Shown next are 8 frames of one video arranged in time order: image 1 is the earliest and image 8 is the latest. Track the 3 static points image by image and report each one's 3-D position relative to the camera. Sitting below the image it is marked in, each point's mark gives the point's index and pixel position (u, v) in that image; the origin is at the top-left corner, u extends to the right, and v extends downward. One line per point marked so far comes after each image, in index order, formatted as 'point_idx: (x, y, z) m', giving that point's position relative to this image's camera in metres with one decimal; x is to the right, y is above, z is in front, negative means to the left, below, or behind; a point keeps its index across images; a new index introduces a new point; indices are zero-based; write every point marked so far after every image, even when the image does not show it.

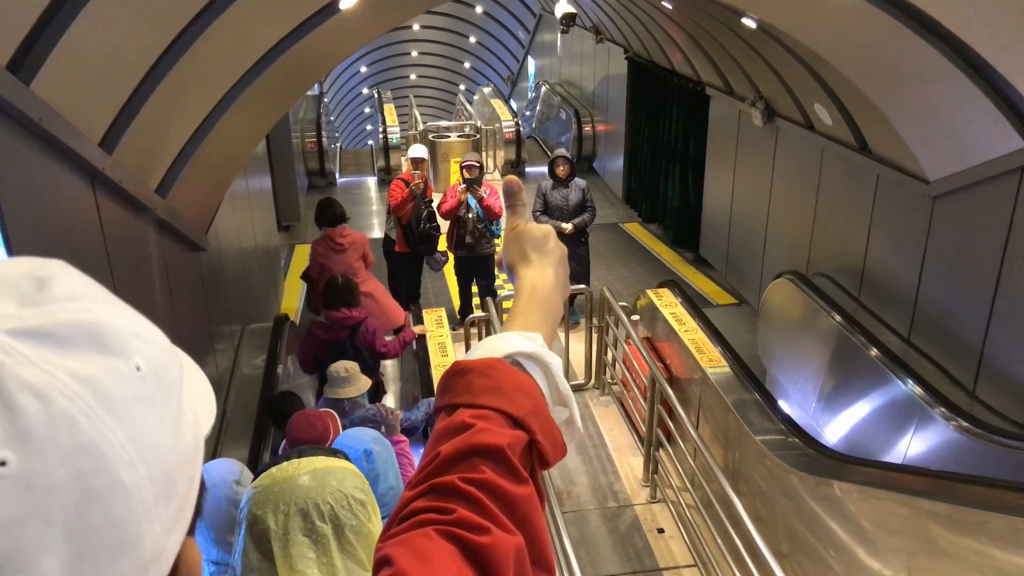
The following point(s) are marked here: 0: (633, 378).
0: (+0.7, -0.5, +5.0) m
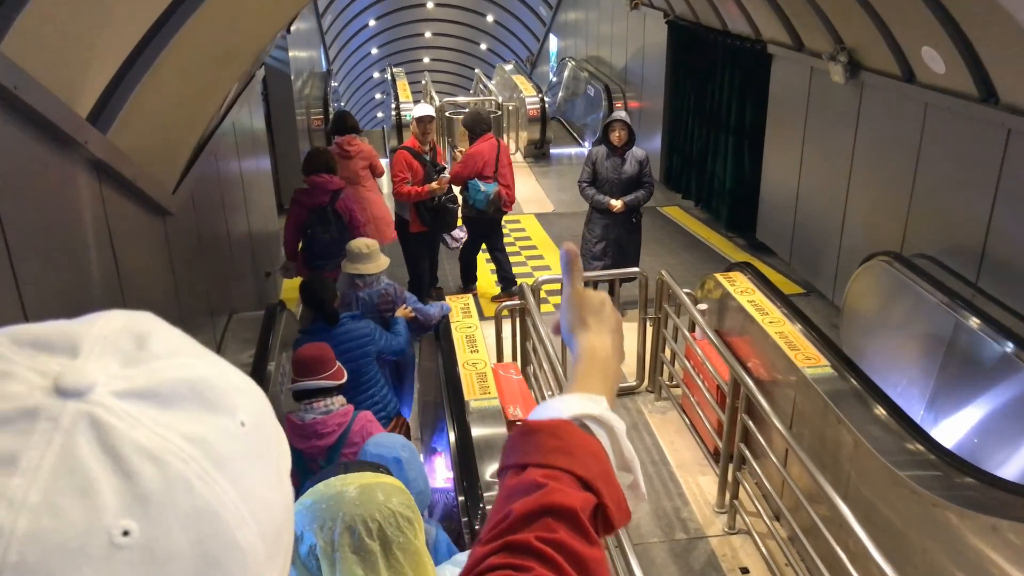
0: (+0.9, -0.4, +4.2) m
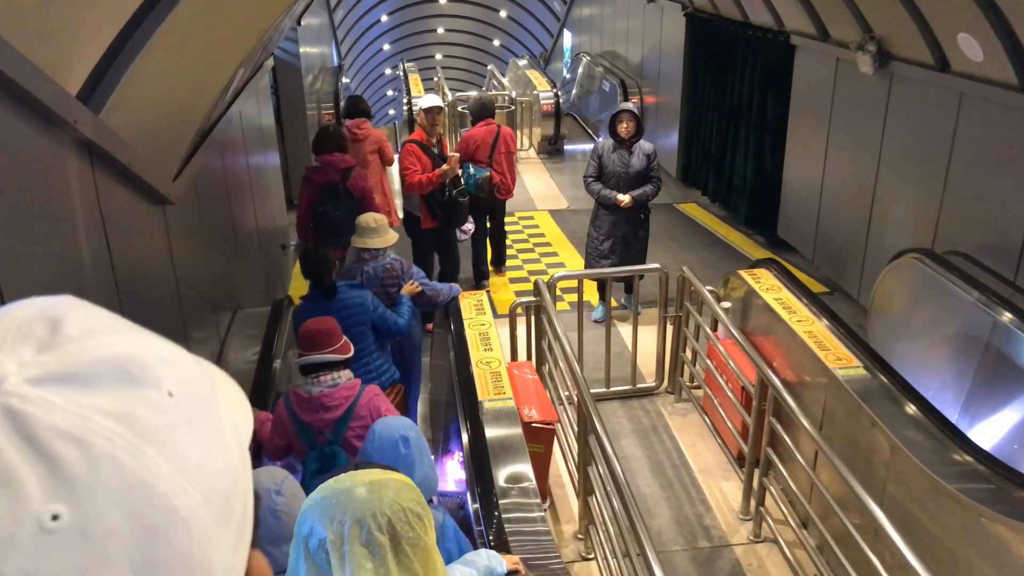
0: (+1.0, -0.4, +4.0) m
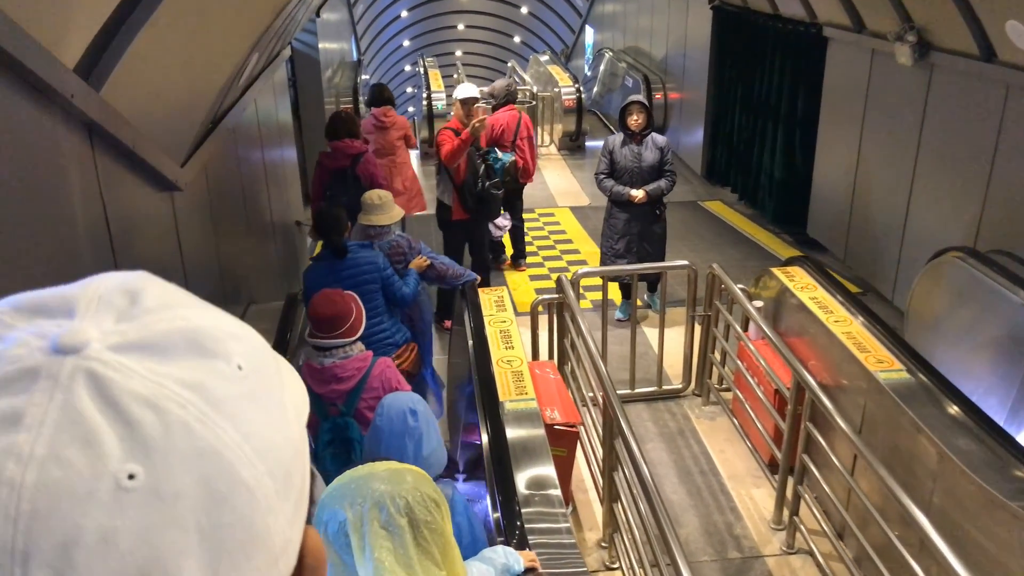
0: (+1.0, -0.4, +3.8) m
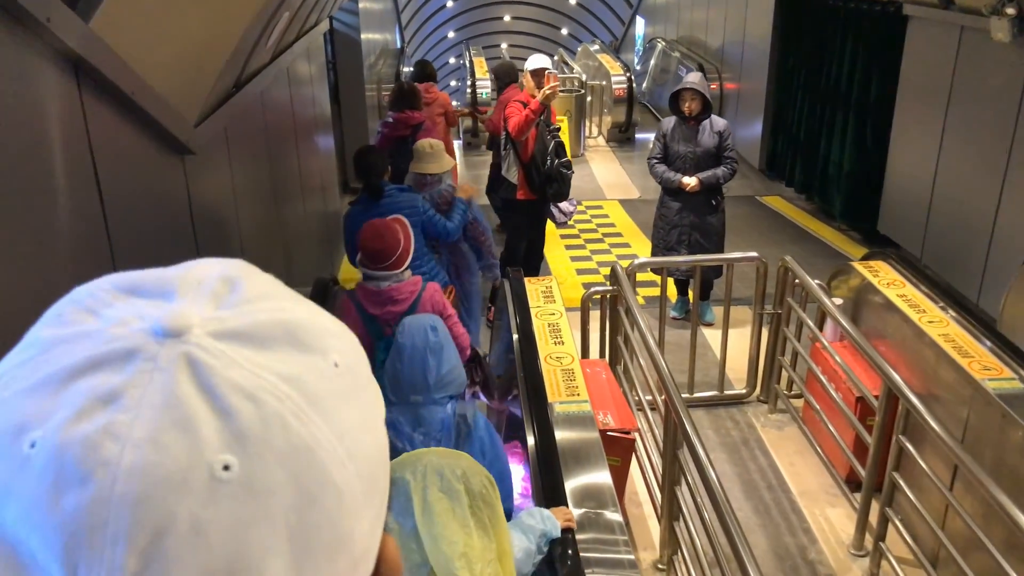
0: (+1.2, -0.4, +3.4) m
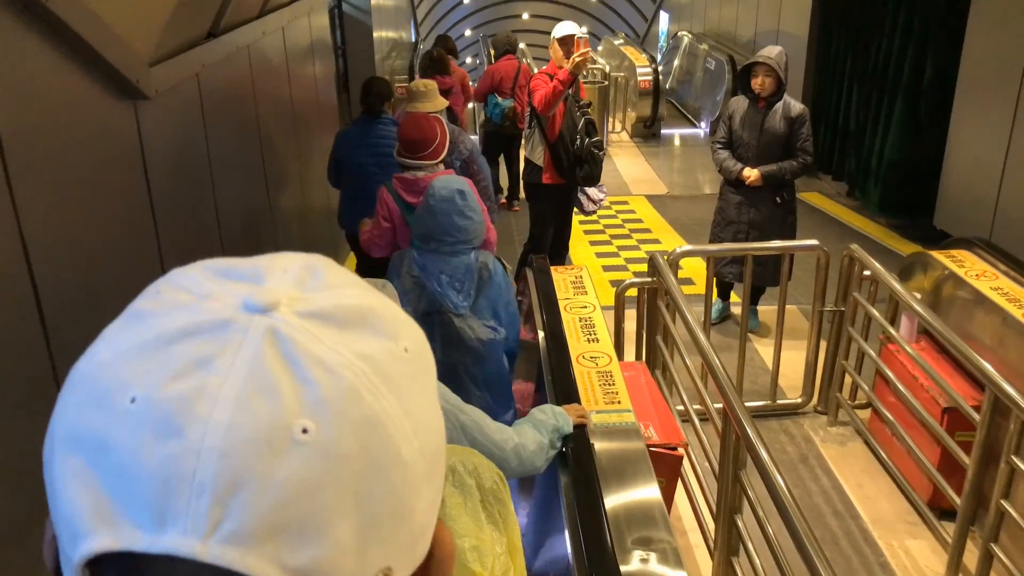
0: (+1.3, -0.4, +2.9) m
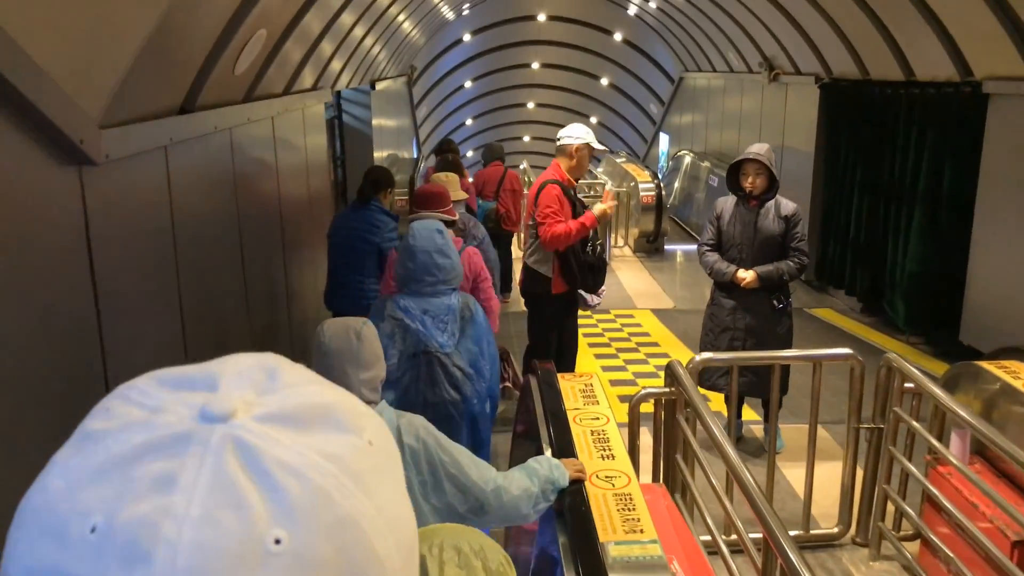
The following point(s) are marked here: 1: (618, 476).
0: (+1.3, -0.7, +2.5) m
1: (+0.2, -0.4, +2.1) m
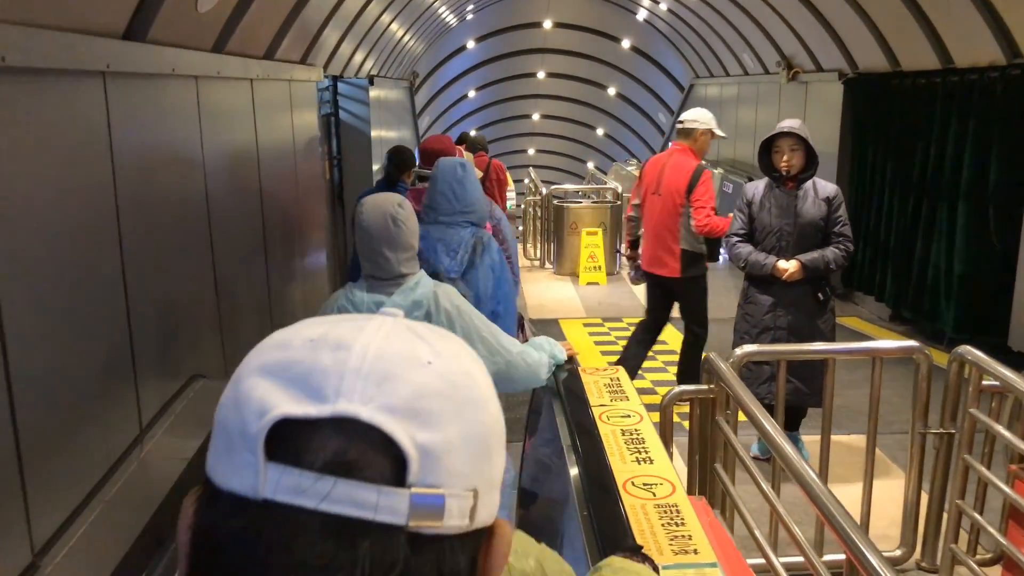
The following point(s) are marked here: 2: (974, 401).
0: (+1.3, -0.6, +2.1) m
1: (+0.3, -0.4, +1.7) m
2: (+1.3, -0.3, +2.5) m
